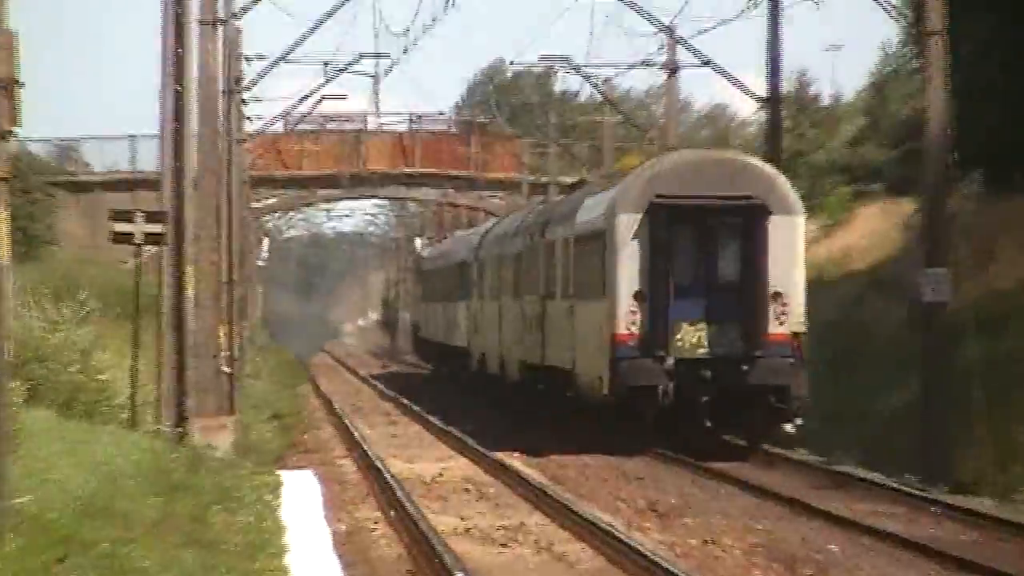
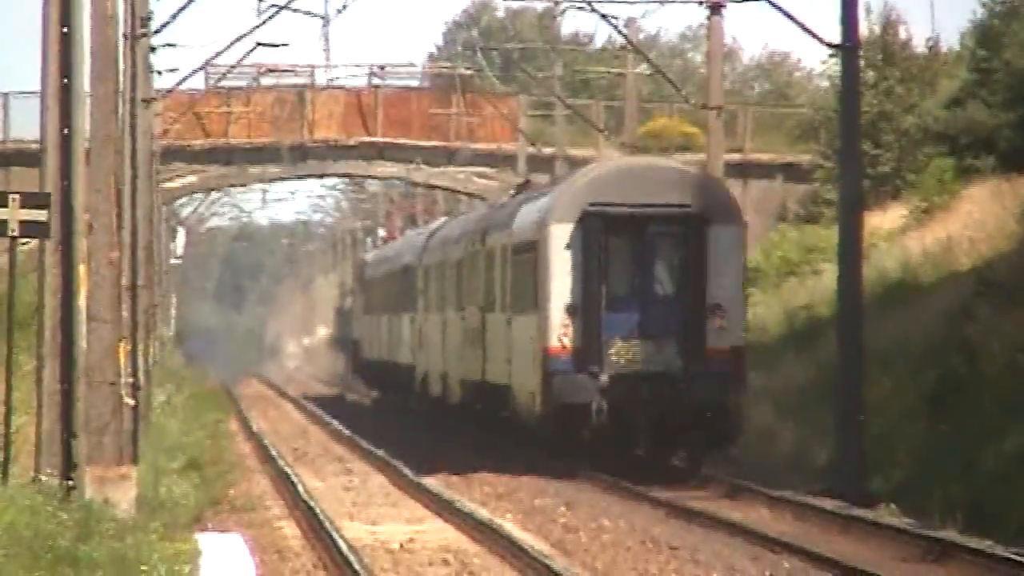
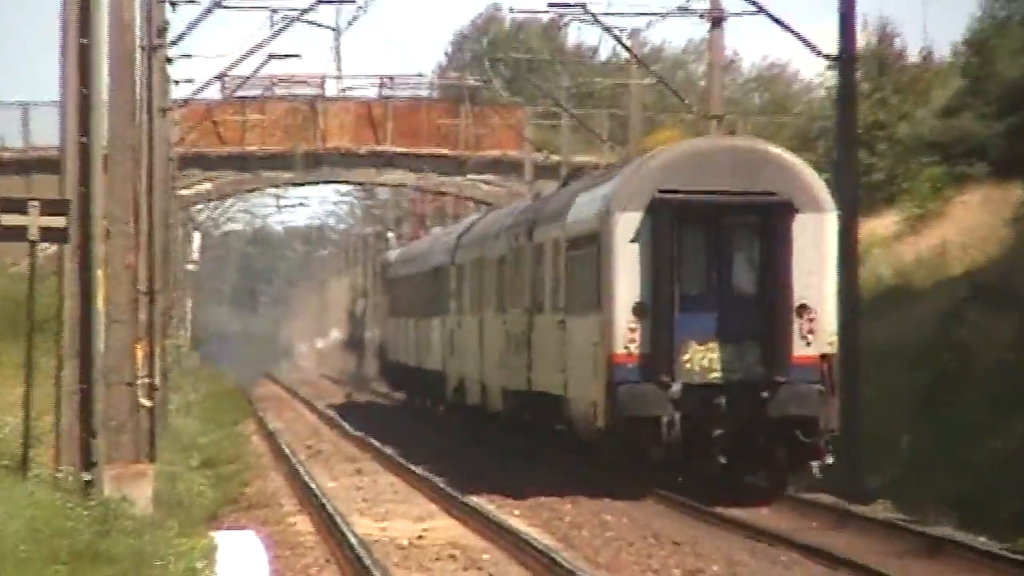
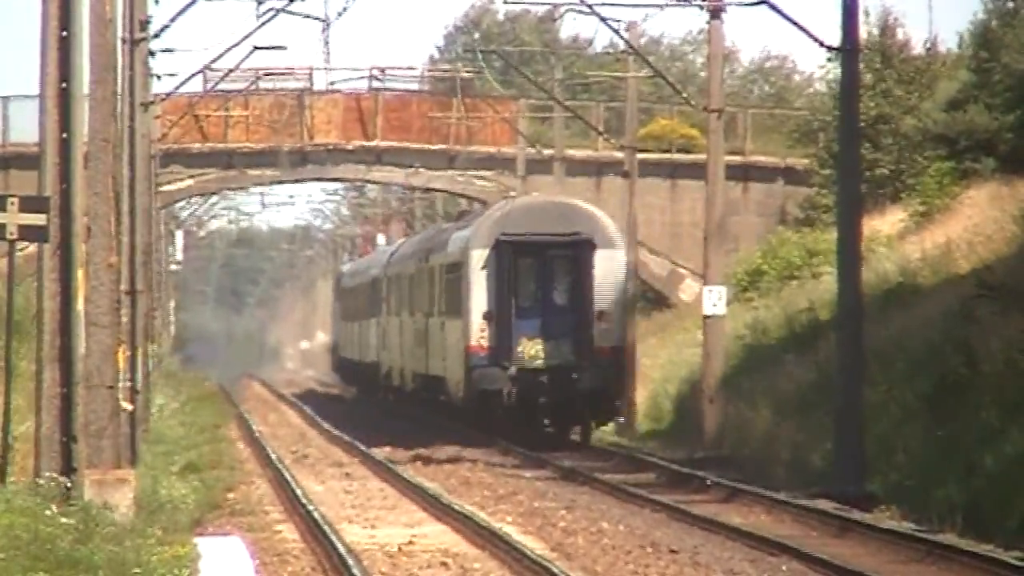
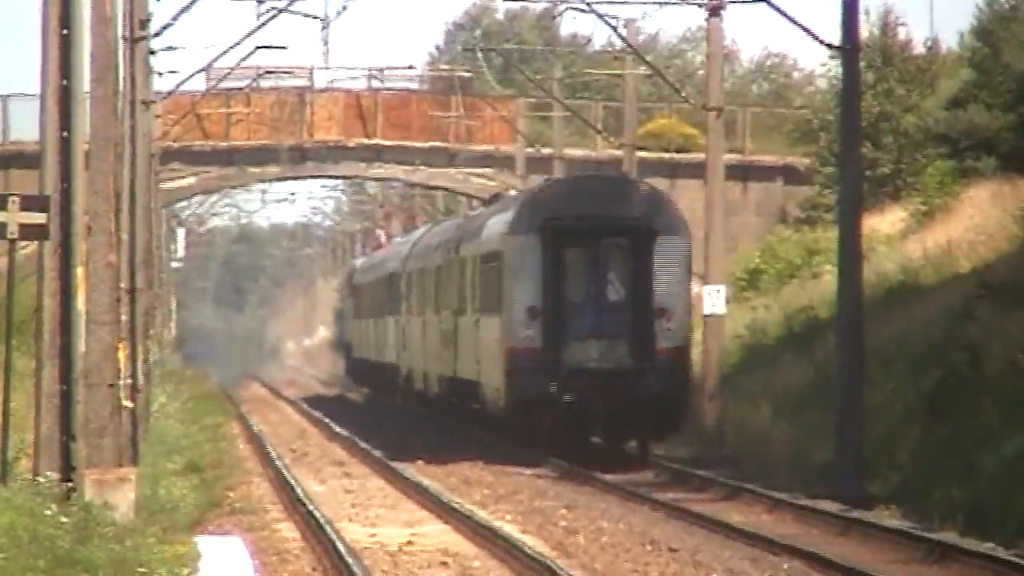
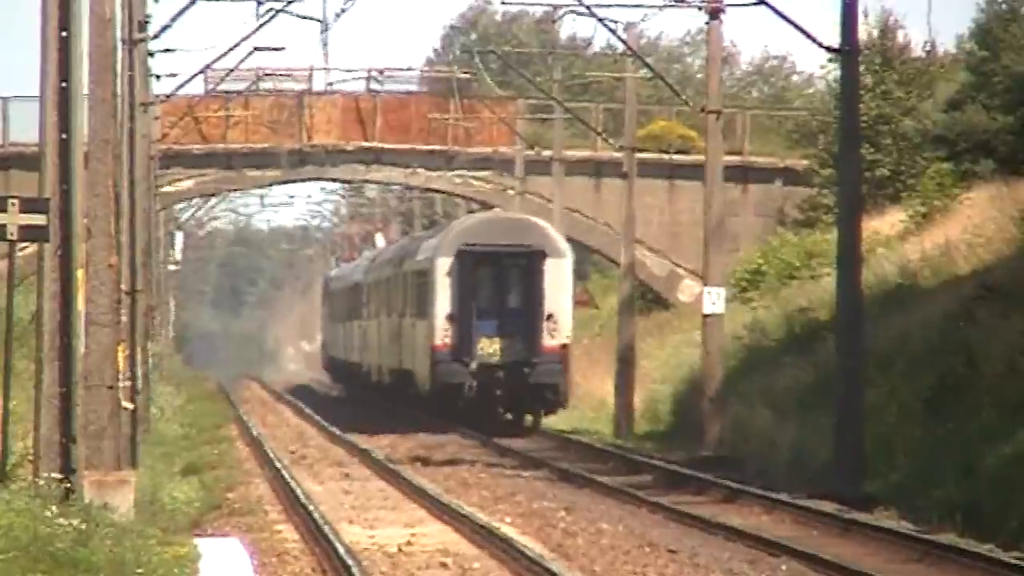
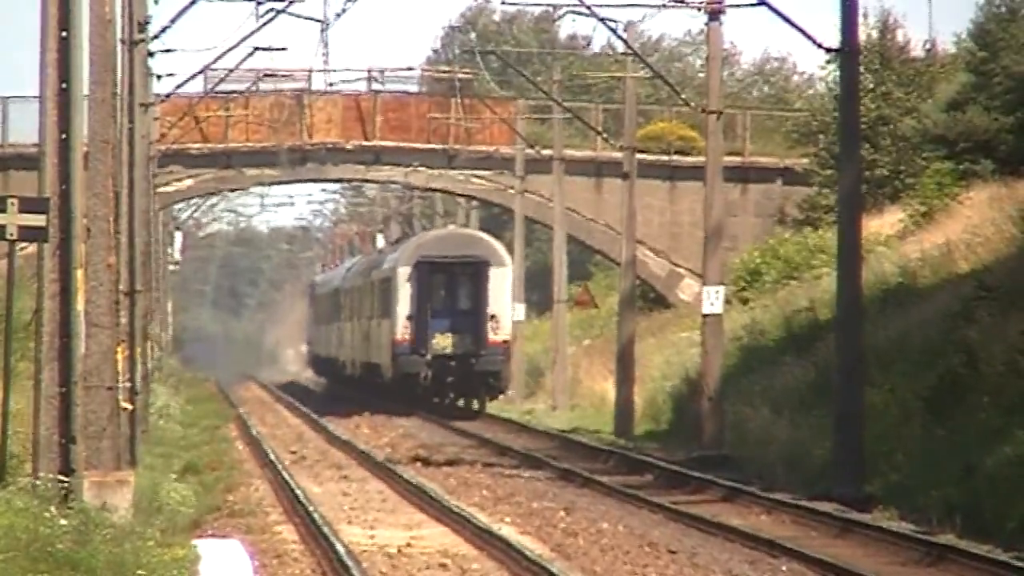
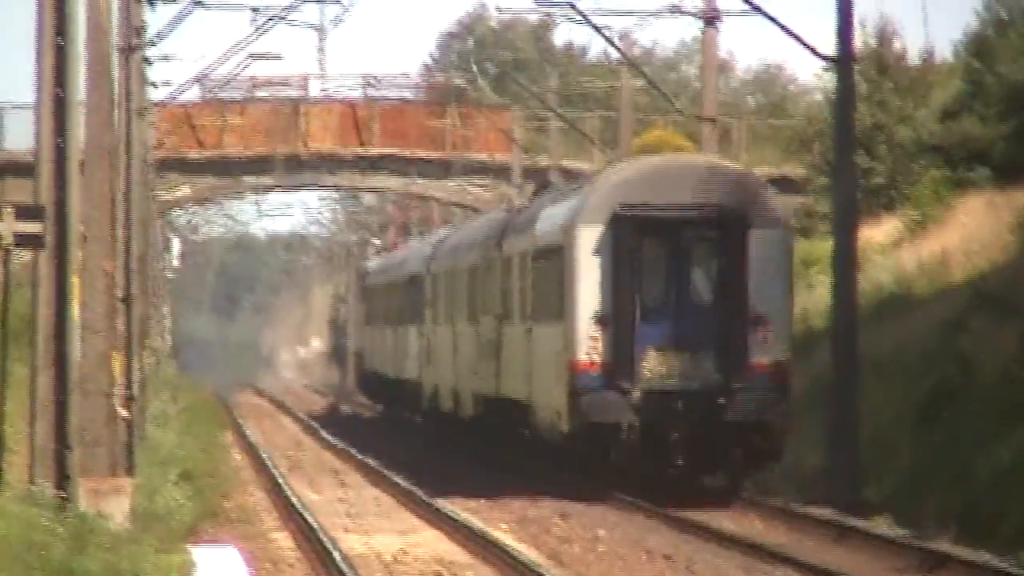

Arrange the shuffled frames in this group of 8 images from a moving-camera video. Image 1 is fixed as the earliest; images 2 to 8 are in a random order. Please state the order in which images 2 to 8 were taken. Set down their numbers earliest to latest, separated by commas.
3, 8, 2, 5, 4, 6, 7
